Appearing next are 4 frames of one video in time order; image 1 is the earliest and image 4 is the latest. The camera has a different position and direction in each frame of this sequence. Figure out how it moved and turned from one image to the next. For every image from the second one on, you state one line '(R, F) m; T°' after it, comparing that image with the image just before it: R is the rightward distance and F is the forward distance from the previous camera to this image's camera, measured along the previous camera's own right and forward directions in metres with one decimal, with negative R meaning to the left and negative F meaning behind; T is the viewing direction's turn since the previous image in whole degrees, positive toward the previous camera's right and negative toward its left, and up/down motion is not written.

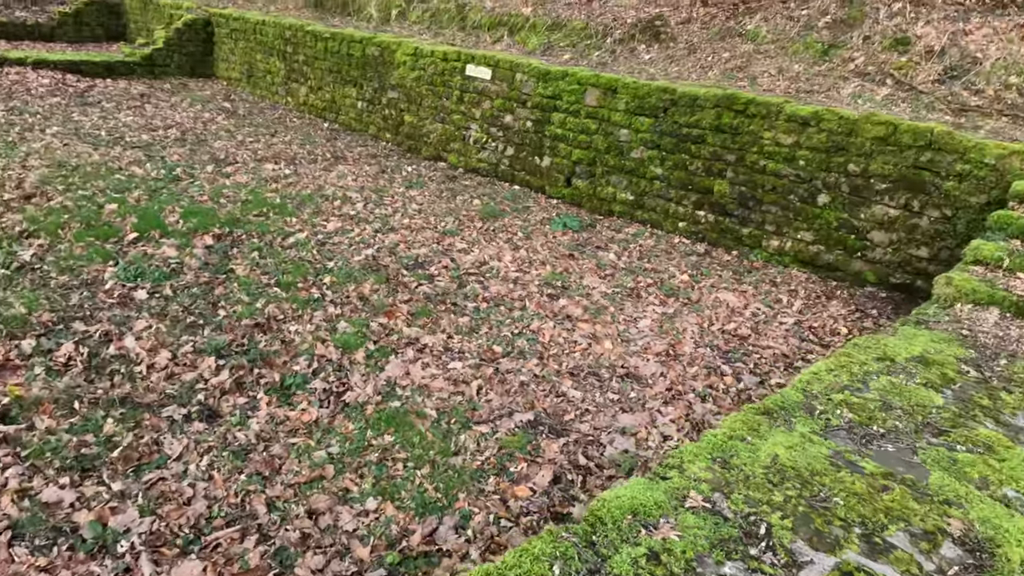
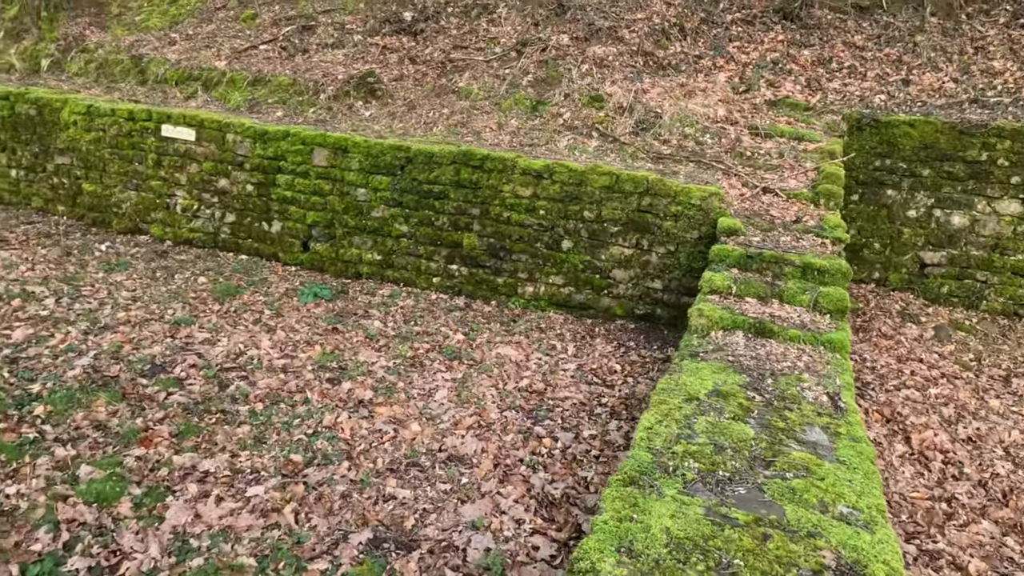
(-0.4, +0.3) m; +24°
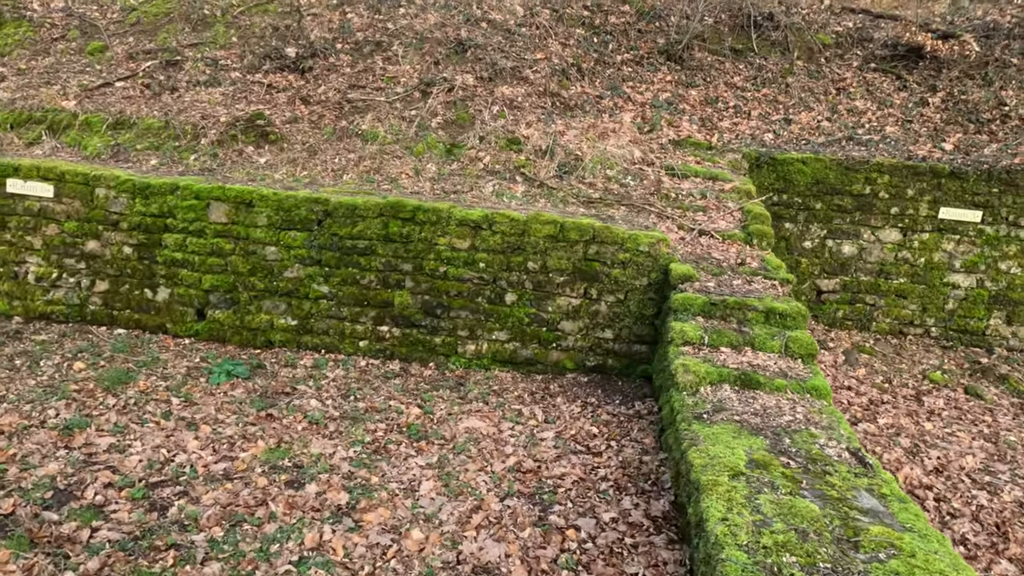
(-0.7, +0.4) m; +13°
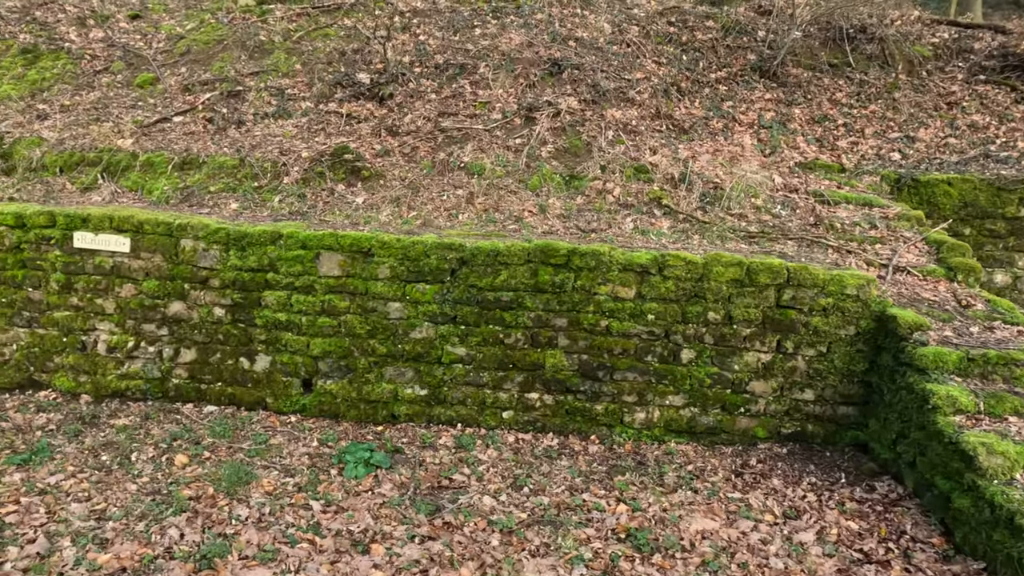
(-1.3, +0.9) m; +1°
